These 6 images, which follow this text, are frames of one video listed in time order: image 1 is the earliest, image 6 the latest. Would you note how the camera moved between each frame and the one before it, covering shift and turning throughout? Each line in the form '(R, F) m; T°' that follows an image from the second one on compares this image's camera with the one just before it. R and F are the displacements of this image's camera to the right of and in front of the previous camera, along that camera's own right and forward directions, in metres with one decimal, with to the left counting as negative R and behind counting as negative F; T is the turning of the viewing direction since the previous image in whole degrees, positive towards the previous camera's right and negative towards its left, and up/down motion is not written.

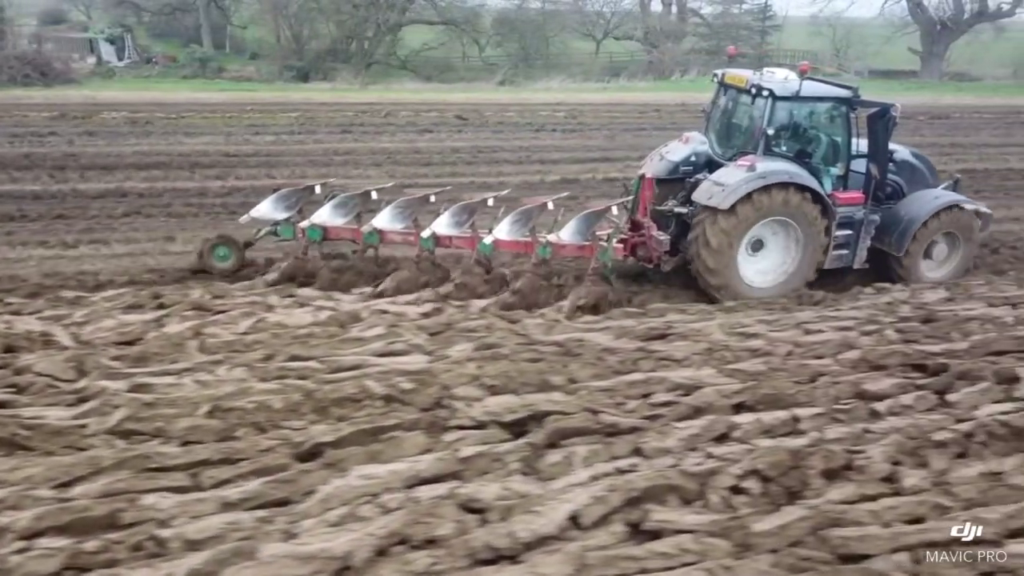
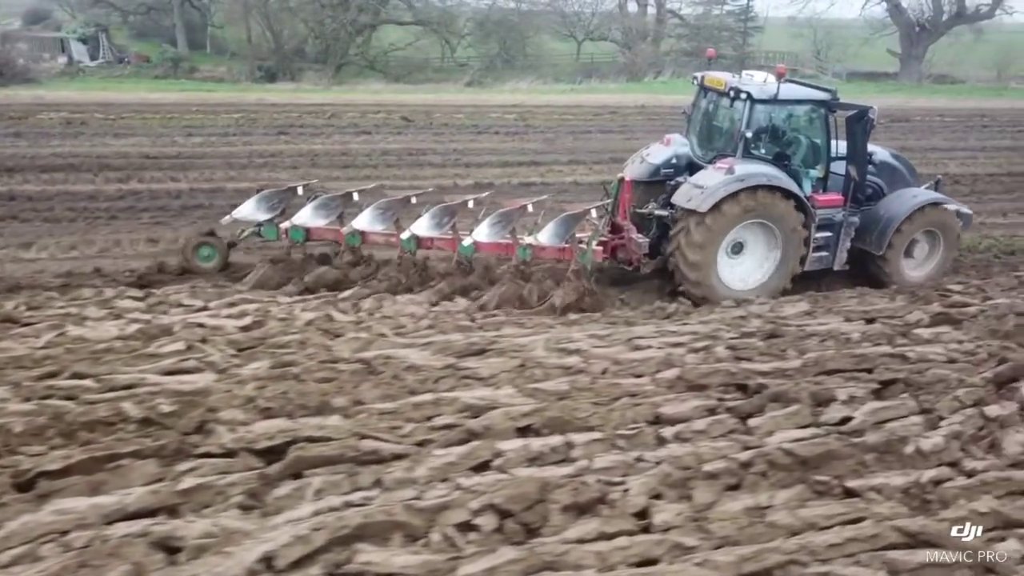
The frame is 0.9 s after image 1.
(+1.0, +0.3) m; 0°
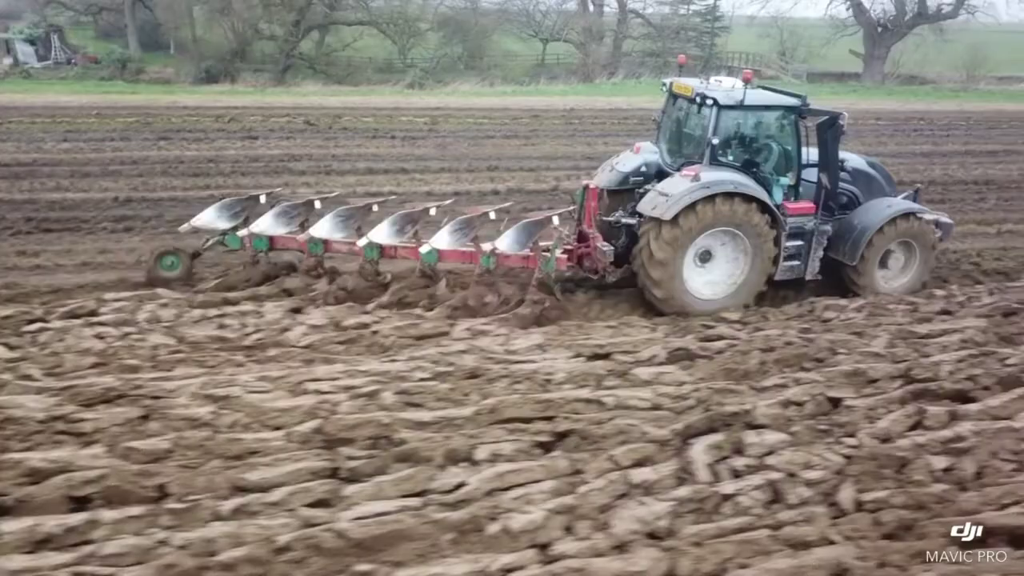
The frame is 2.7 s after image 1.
(+1.7, +0.6) m; 0°
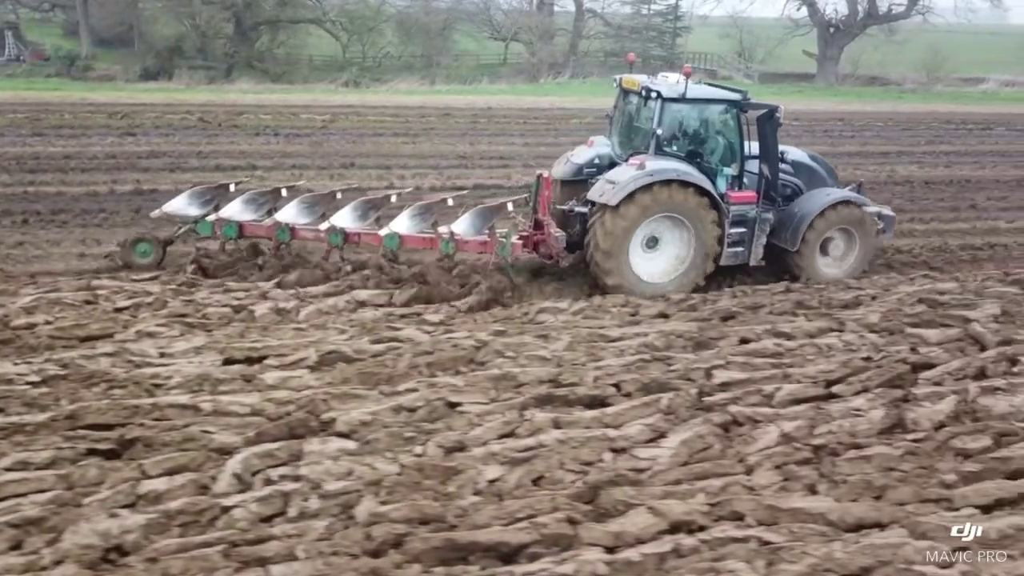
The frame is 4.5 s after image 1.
(+1.8, +0.2) m; 0°
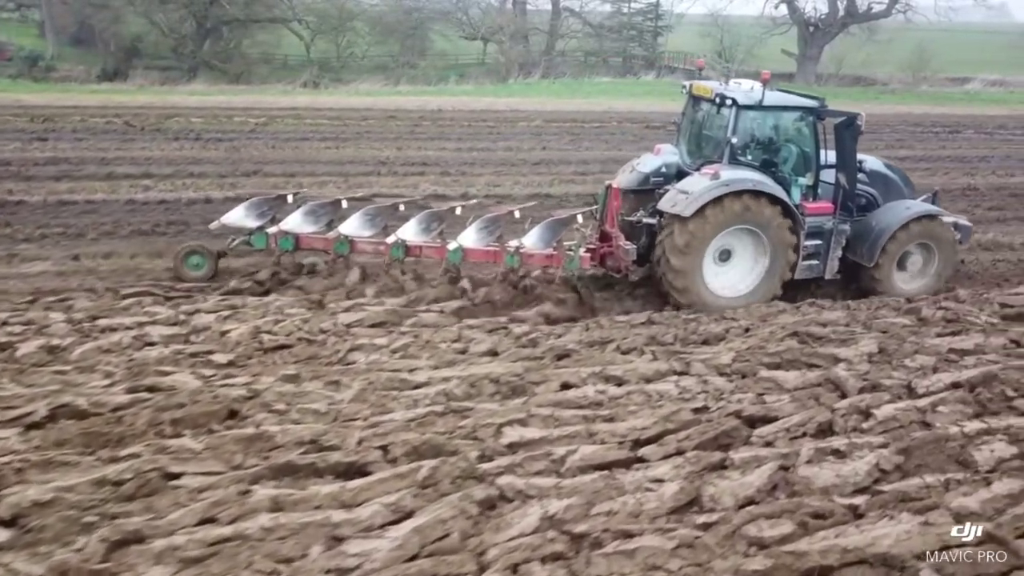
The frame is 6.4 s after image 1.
(+1.1, +0.7) m; 0°
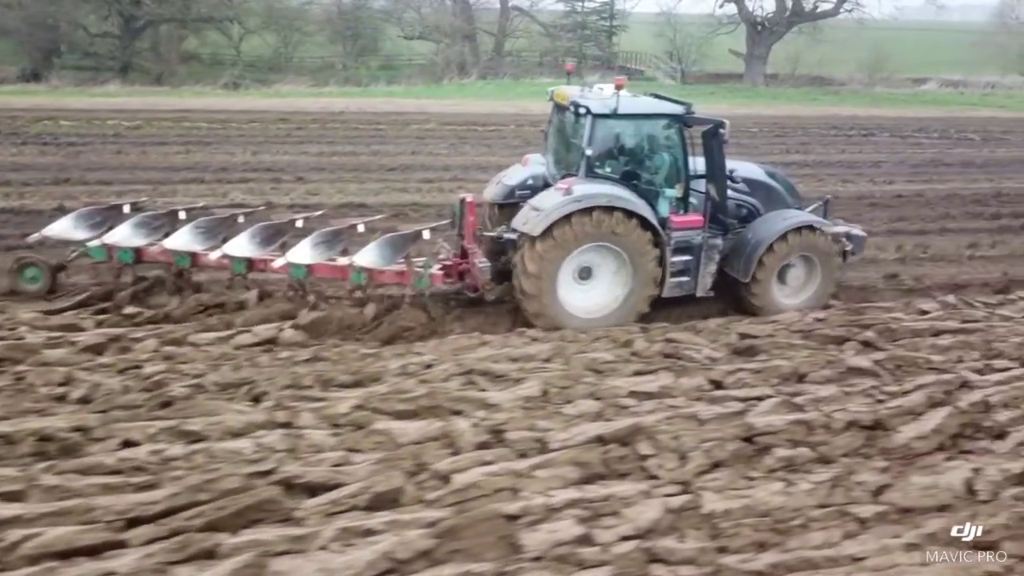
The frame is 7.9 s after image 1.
(+1.9, +0.7) m; 0°
